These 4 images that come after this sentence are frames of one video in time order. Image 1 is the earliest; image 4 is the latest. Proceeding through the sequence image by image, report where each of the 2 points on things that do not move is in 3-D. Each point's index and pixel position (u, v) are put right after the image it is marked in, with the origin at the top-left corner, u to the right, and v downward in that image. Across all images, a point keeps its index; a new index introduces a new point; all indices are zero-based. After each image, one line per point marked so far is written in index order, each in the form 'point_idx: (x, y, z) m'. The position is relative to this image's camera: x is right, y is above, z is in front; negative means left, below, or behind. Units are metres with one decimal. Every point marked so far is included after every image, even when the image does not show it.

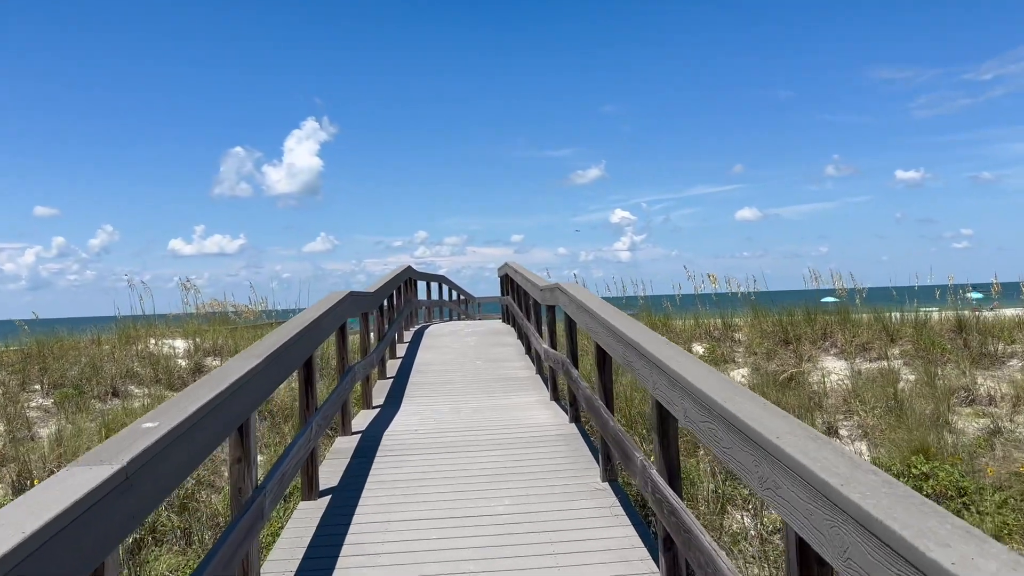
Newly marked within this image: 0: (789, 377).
0: (+2.9, -0.9, +8.6) m
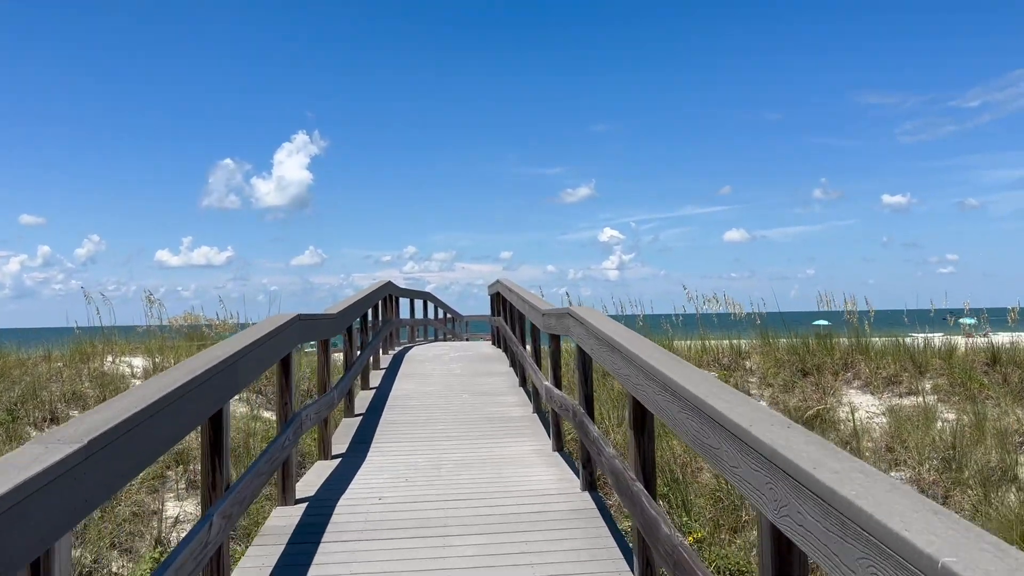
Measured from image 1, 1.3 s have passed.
0: (+2.8, -1.2, +7.7) m
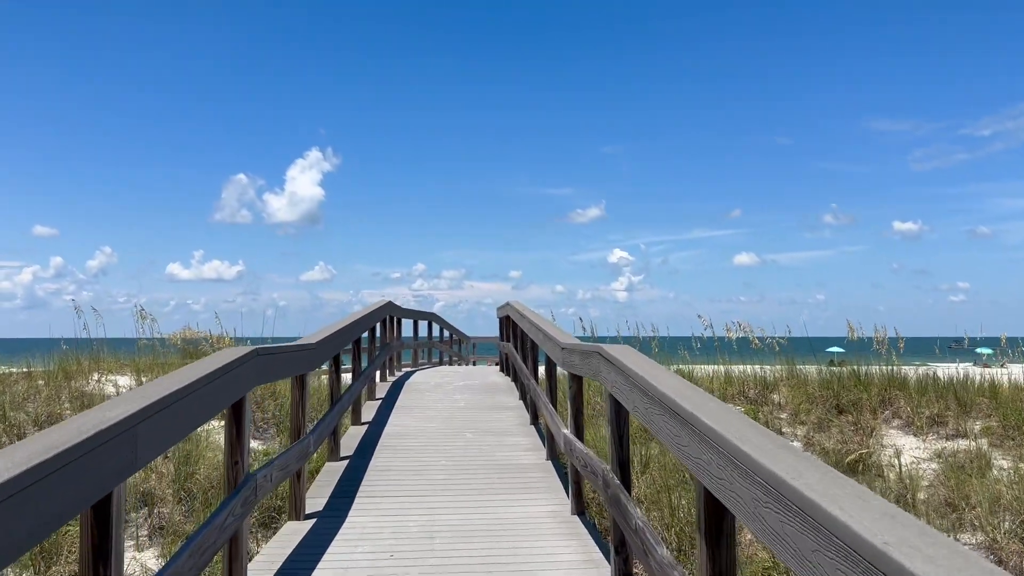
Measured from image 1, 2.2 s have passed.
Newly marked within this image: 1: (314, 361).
0: (+2.8, -1.4, +7.0) m
1: (-1.0, -0.4, +4.2) m
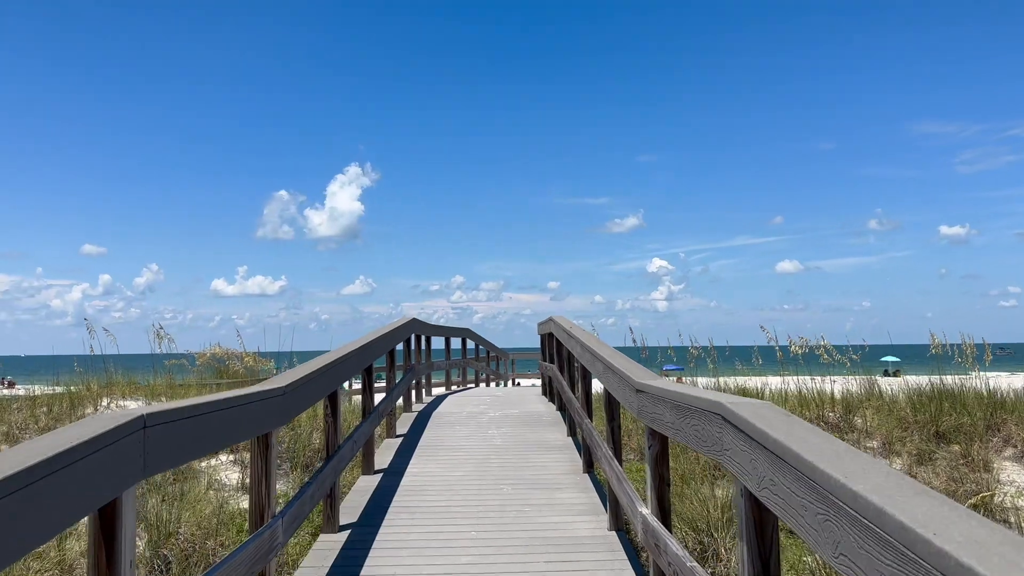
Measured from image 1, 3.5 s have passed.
0: (+3.2, -1.5, +5.8) m
1: (-0.8, -0.4, +3.2) m
